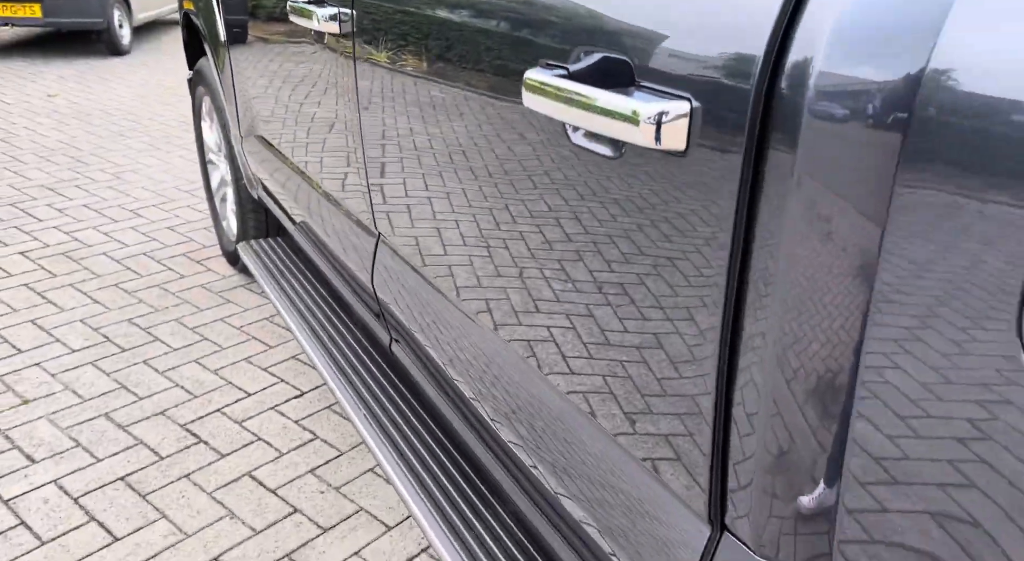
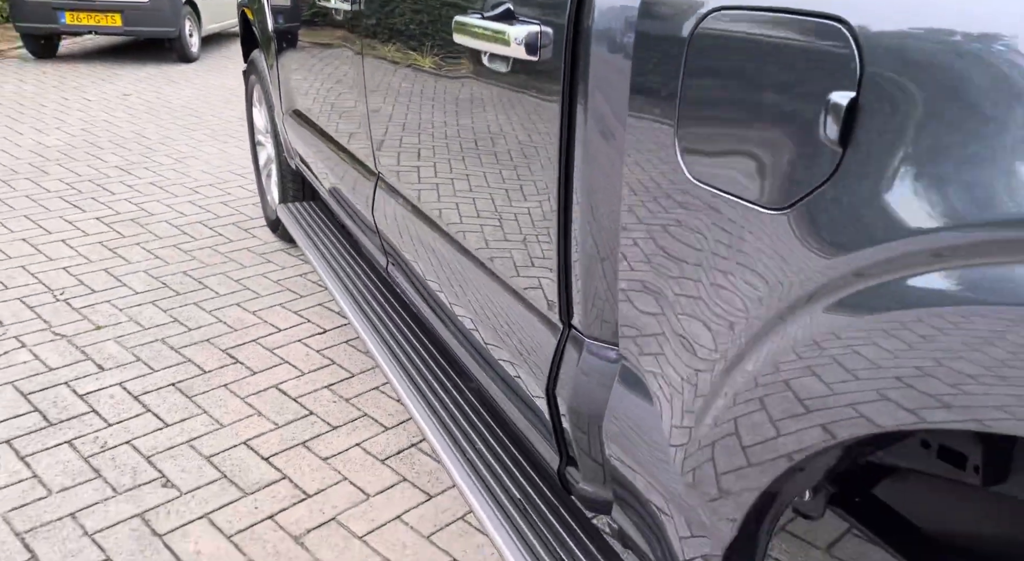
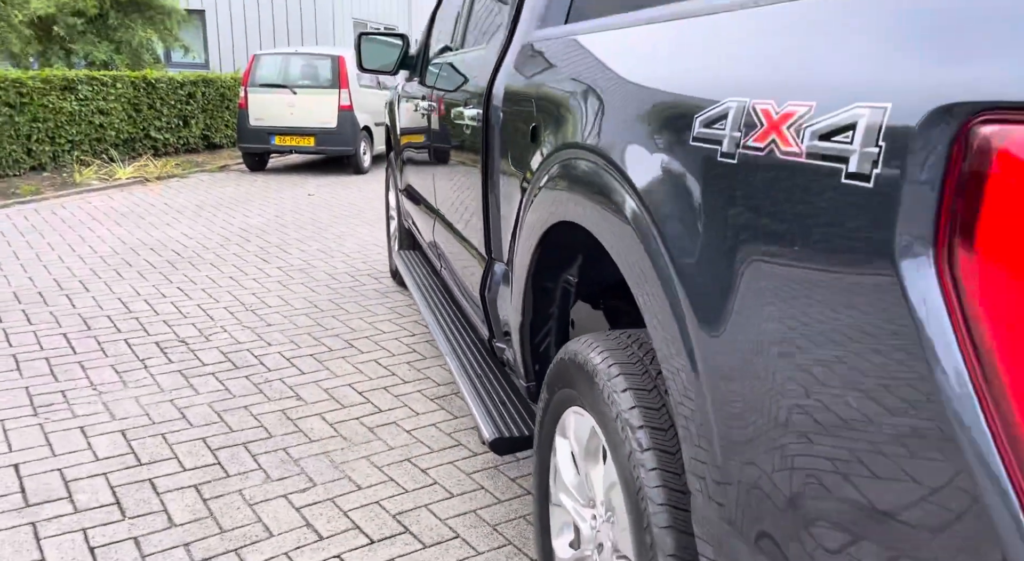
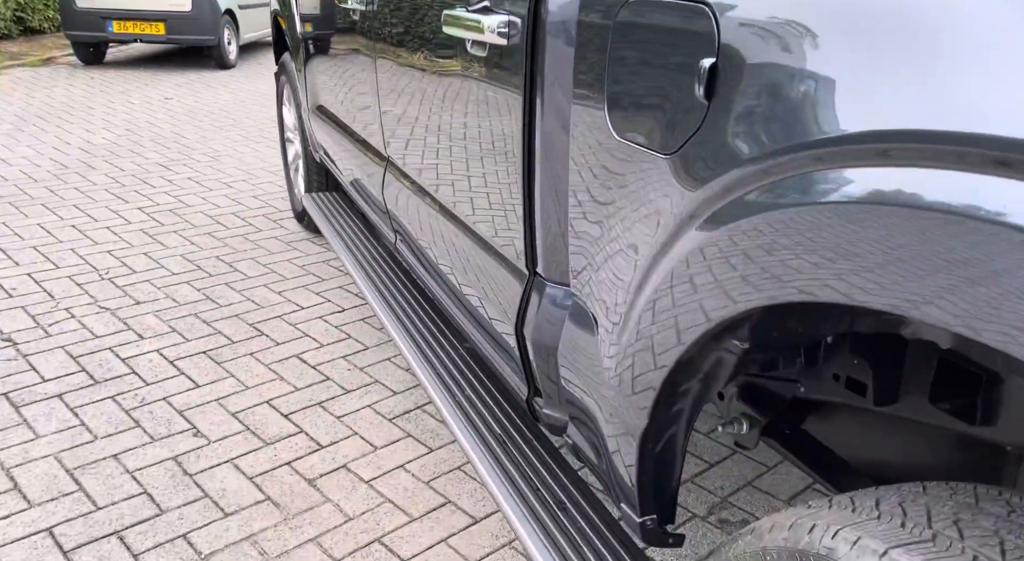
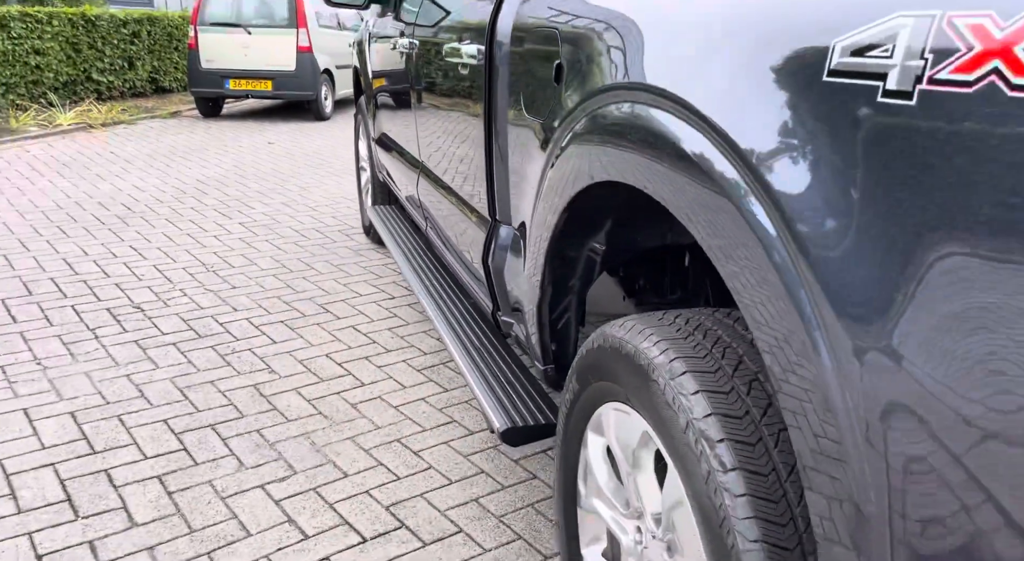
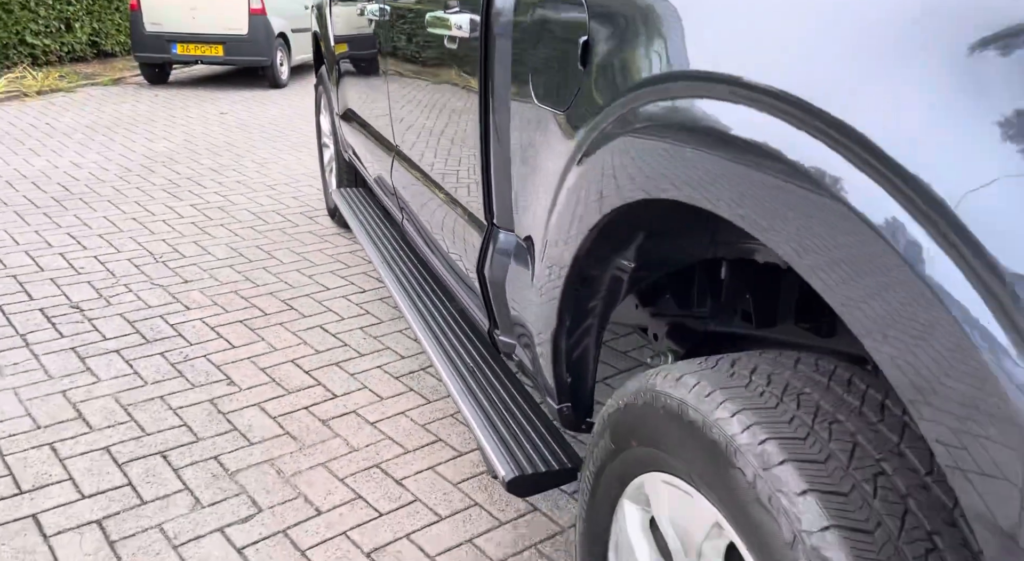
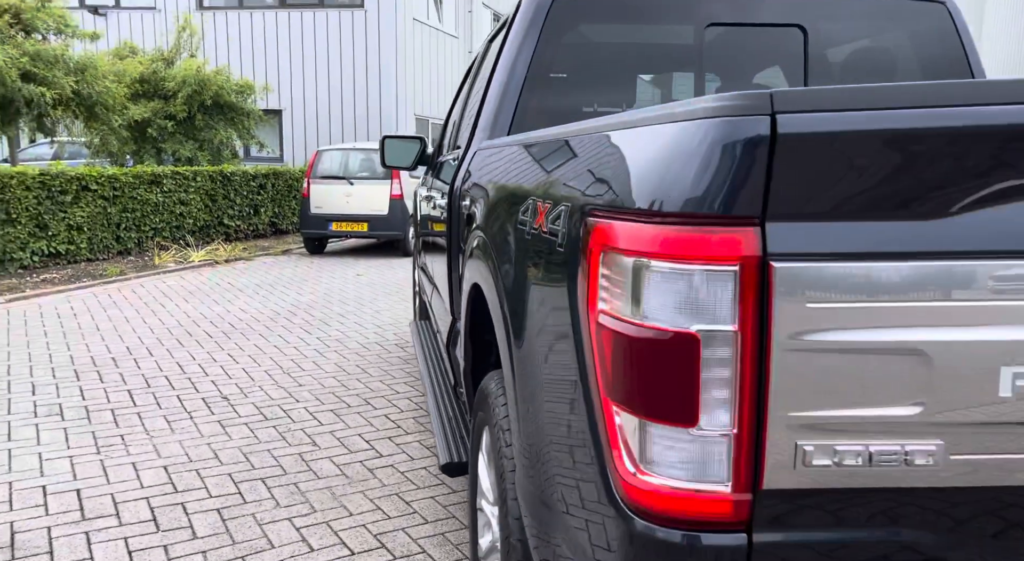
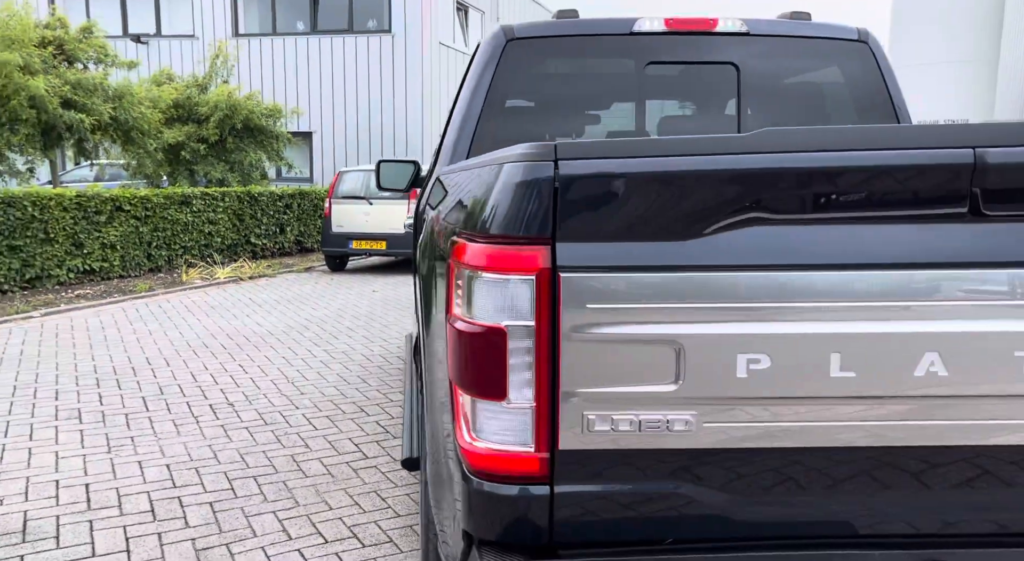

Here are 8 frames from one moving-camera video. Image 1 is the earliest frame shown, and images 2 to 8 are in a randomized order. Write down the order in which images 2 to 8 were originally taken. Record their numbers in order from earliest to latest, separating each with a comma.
2, 4, 6, 5, 3, 7, 8
